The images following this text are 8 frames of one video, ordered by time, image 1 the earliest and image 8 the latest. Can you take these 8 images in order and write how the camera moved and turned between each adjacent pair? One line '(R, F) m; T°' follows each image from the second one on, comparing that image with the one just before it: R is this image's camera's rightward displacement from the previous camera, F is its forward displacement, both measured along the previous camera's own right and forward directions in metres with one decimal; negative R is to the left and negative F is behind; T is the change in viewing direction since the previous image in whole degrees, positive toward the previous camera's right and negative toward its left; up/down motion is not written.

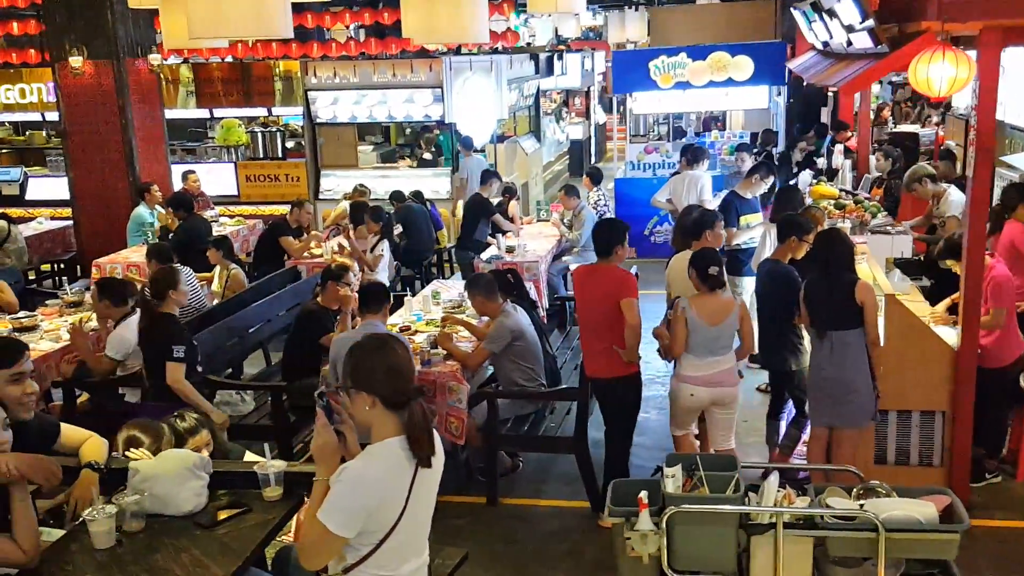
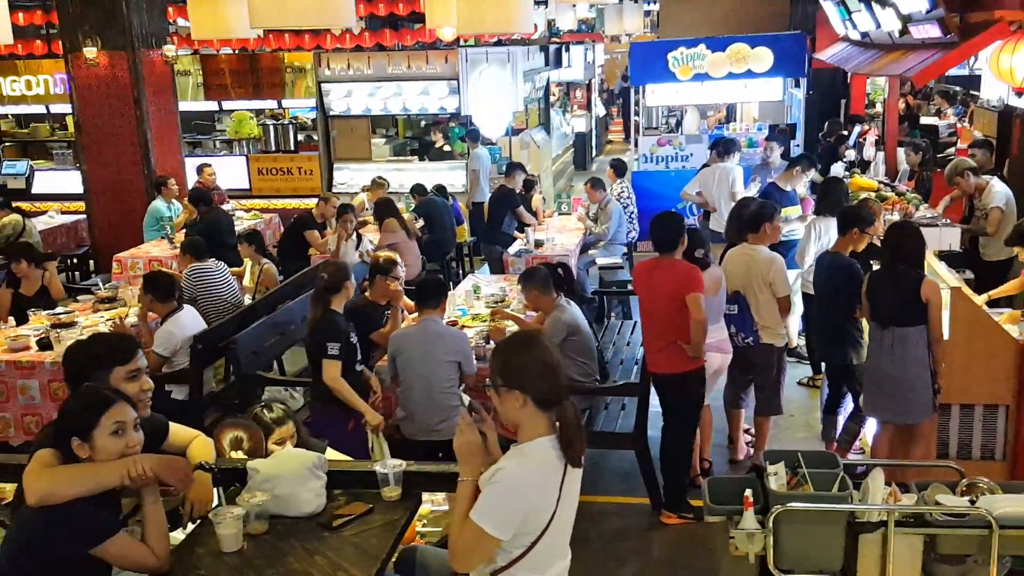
(-0.4, +0.1) m; +1°
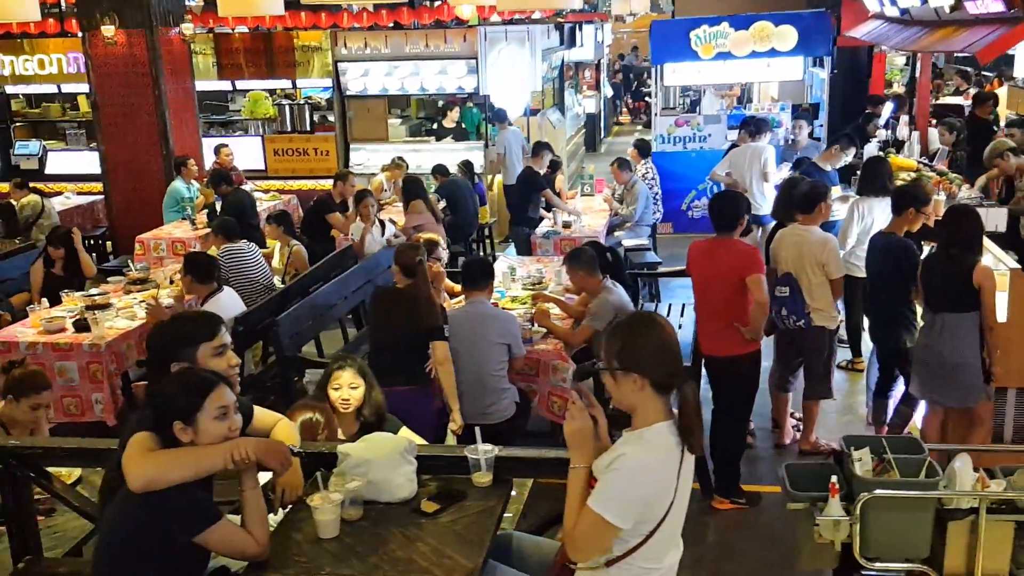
(-0.3, +0.1) m; 0°
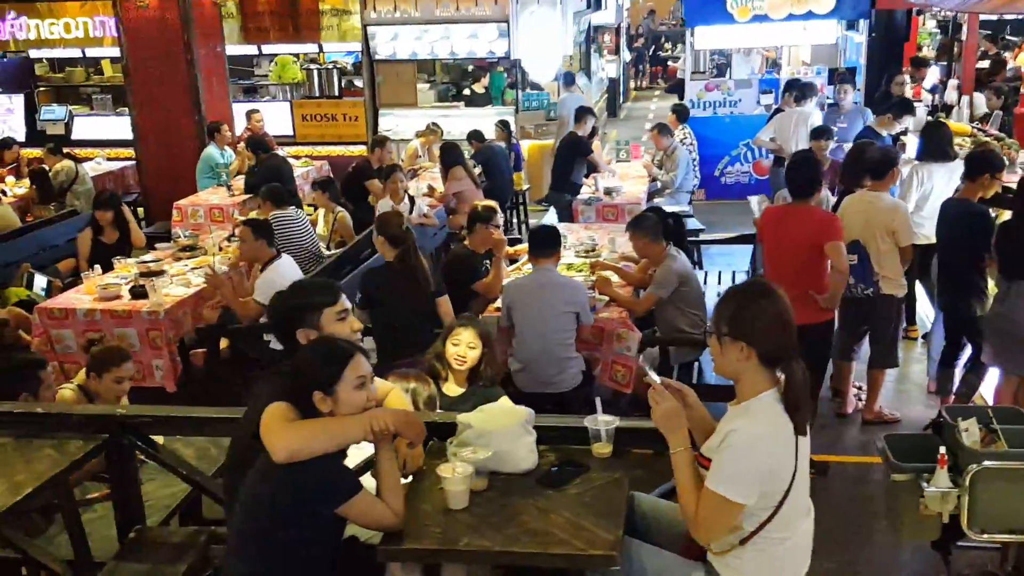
(-0.3, +0.1) m; 0°
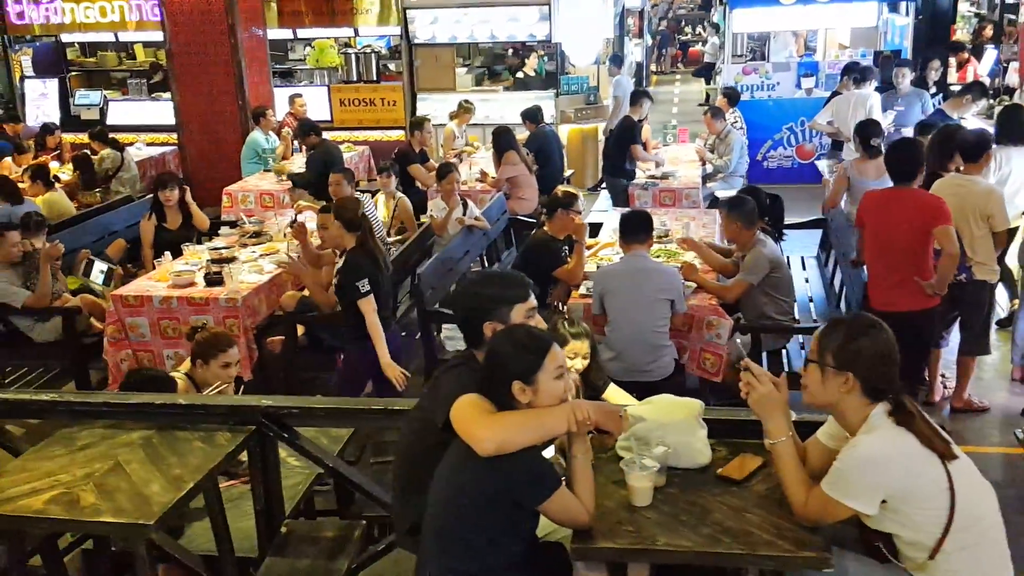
(-0.4, +0.1) m; 0°
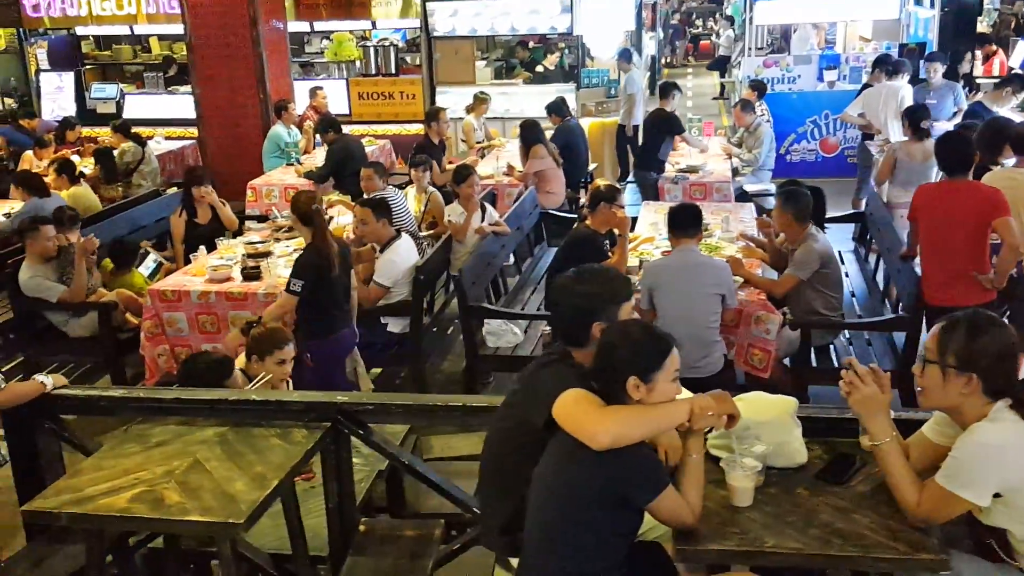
(-0.2, +0.1) m; 0°
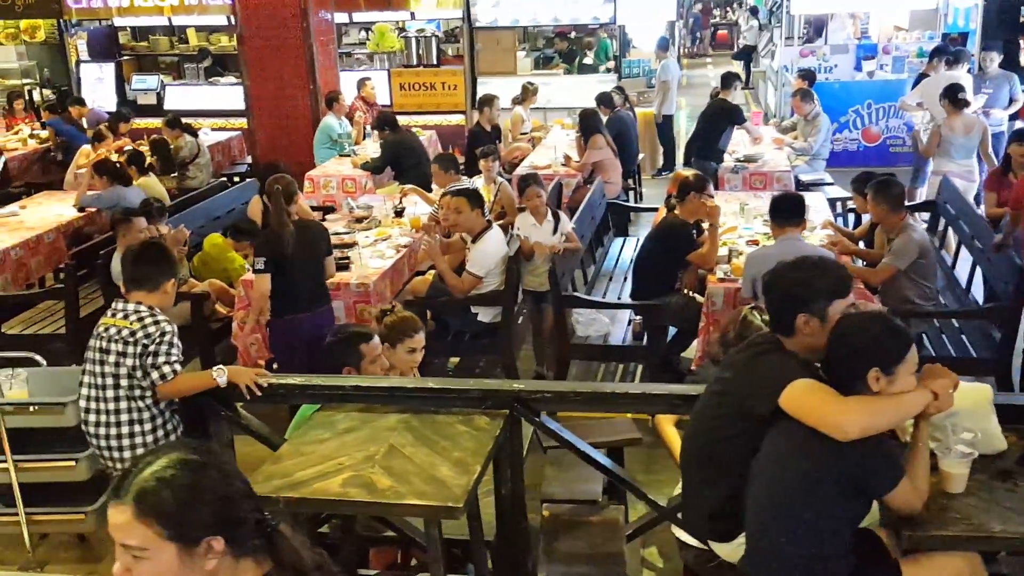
(-0.5, 0.0) m; 0°
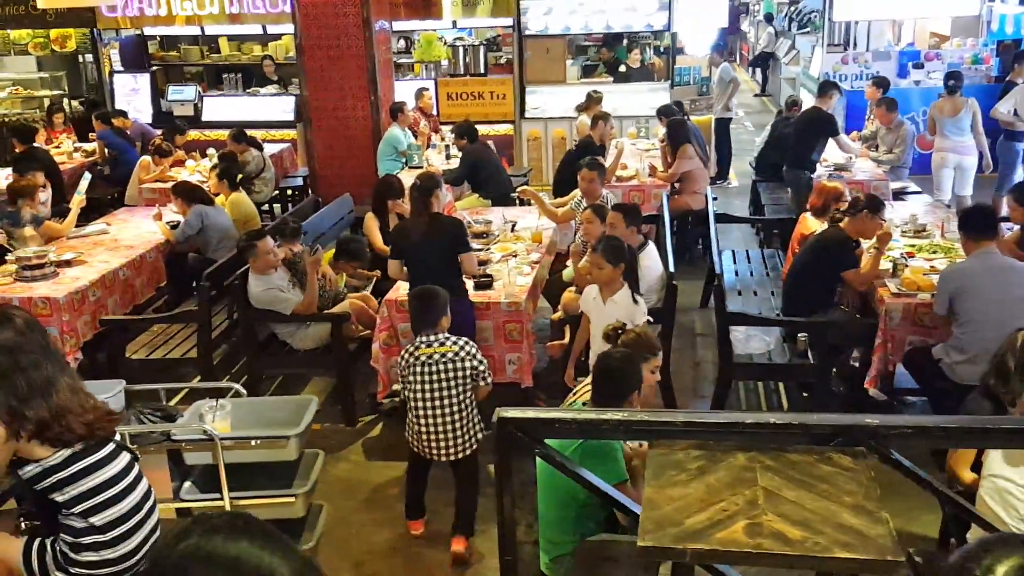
(-1.0, +0.2) m; +2°
